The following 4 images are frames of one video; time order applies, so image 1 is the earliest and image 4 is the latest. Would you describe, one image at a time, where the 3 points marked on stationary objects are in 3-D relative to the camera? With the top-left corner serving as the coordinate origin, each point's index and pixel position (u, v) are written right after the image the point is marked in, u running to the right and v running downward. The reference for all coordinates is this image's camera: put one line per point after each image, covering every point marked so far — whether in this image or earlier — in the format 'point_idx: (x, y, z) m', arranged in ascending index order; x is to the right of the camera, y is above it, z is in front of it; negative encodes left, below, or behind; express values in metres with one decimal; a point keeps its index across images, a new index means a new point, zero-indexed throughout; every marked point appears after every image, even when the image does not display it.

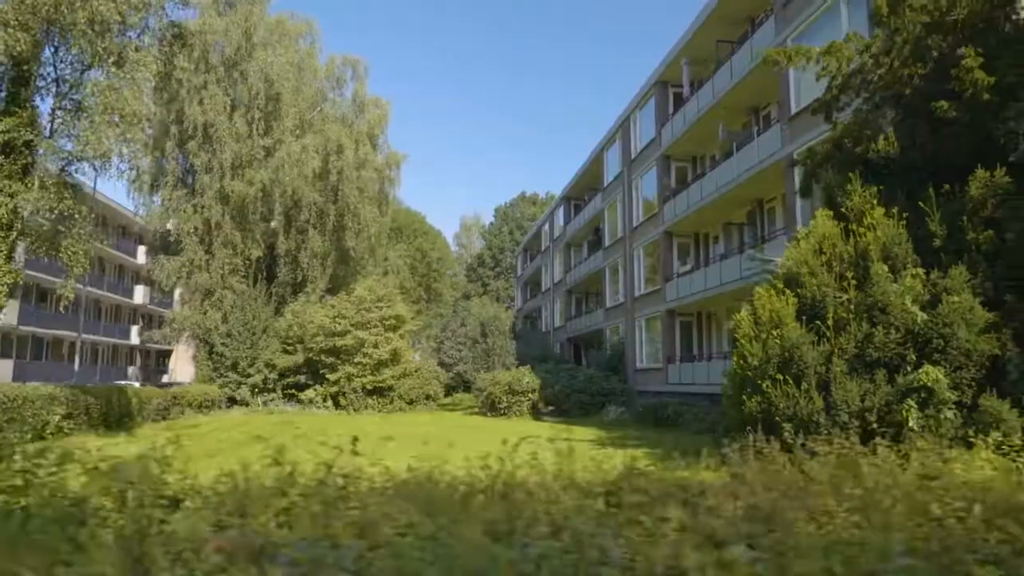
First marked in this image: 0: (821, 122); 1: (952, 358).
0: (+6.7, +3.6, +16.1) m
1: (+5.2, -0.8, +9.0) m
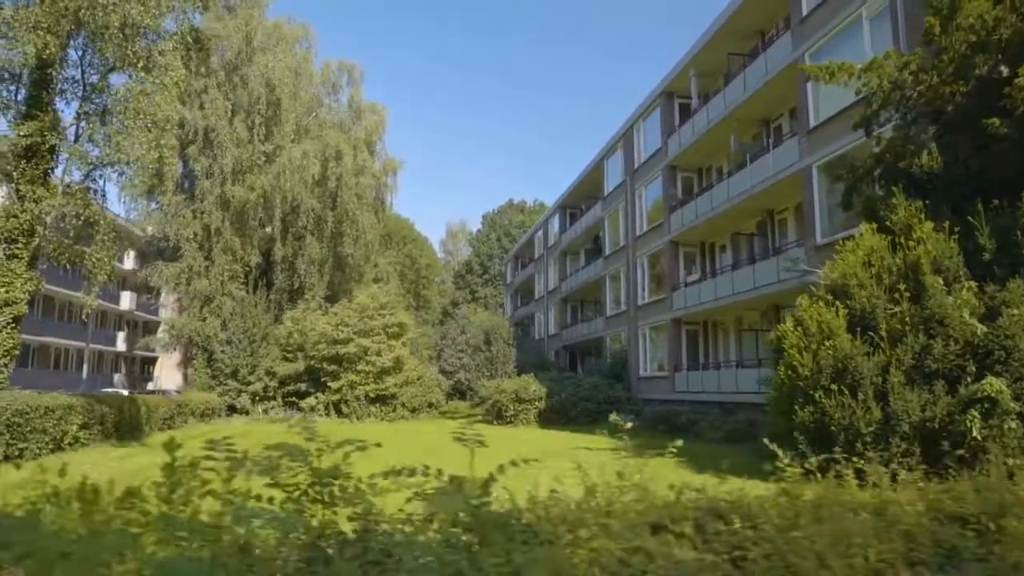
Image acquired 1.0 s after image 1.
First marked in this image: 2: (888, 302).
0: (+7.3, +3.4, +16.4) m
1: (+6.1, -1.0, +9.2) m
2: (+5.3, -0.2, +10.8) m
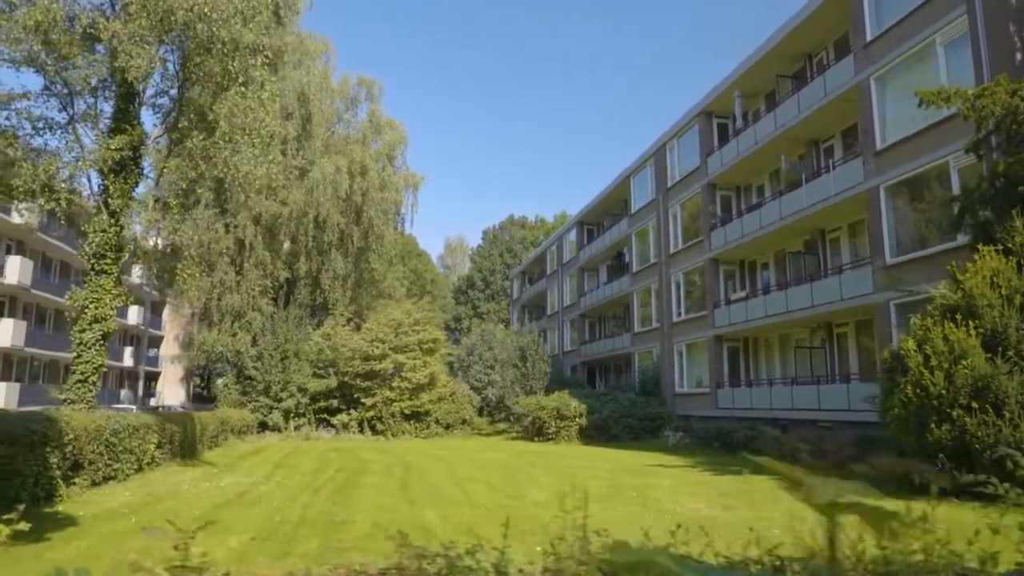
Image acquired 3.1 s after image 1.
0: (+9.2, +3.0, +16.9) m
1: (+8.2, -1.3, +9.5) m
2: (+7.4, -0.5, +11.1) m
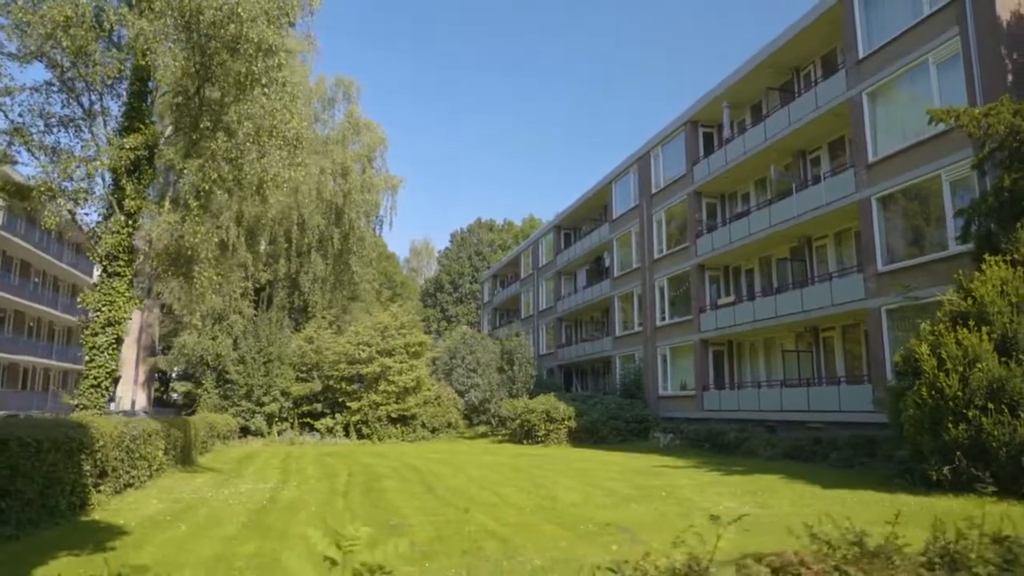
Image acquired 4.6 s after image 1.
0: (+9.5, +2.8, +17.7) m
1: (+8.9, -1.4, +10.2) m
2: (+8.1, -0.6, +11.8) m
